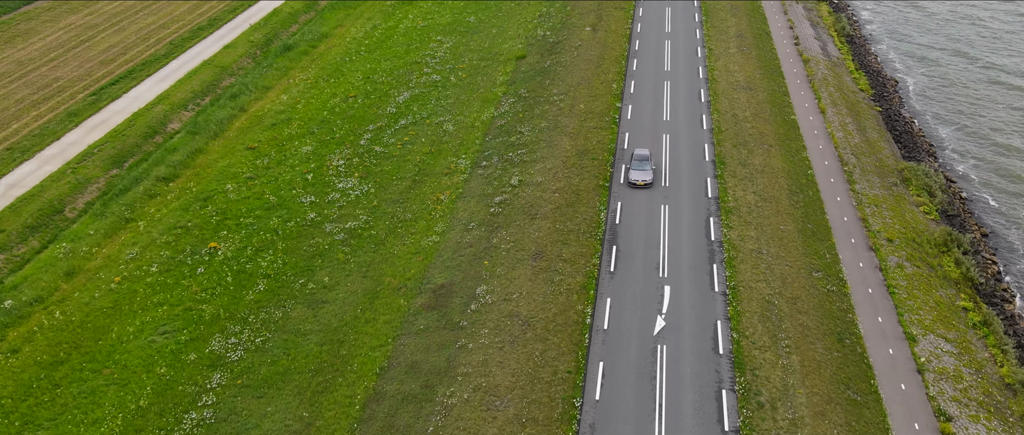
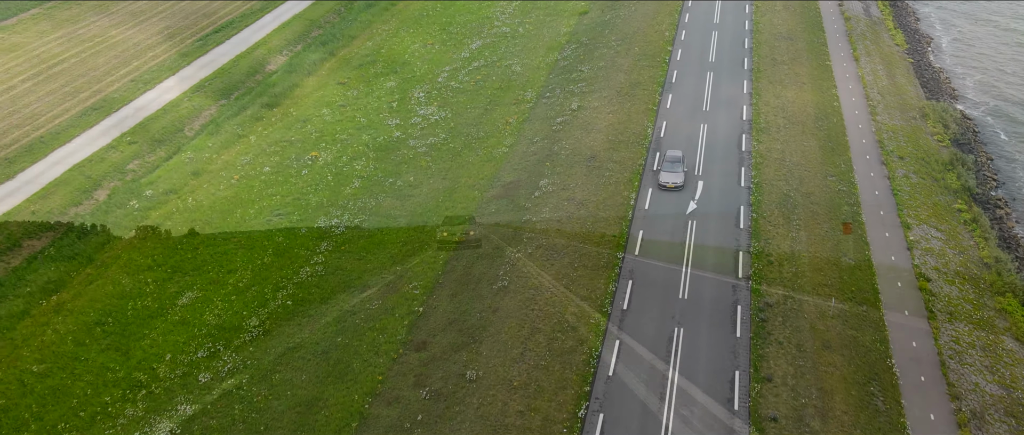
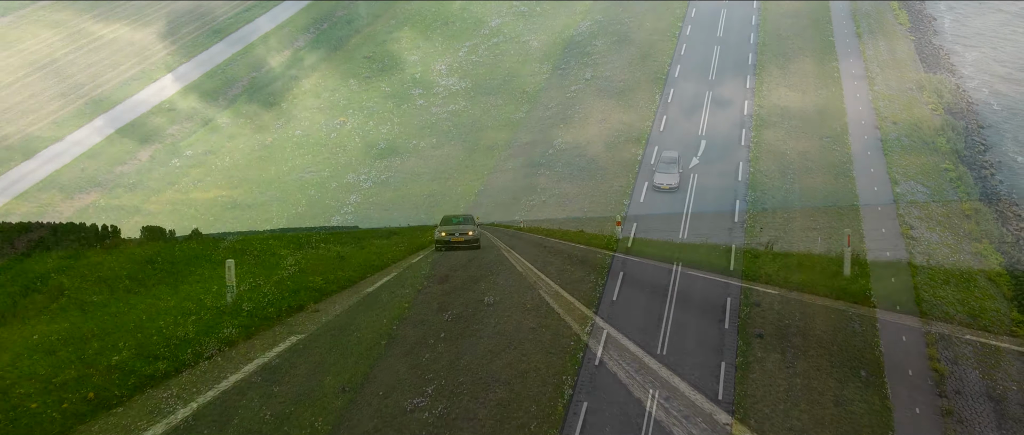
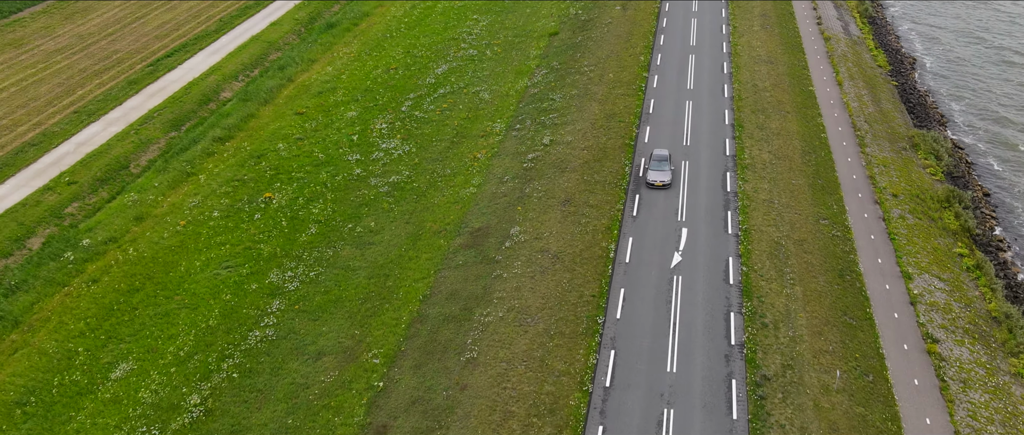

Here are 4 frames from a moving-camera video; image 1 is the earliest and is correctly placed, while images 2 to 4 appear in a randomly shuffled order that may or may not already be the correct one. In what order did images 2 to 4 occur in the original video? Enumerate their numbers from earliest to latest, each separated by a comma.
4, 2, 3
